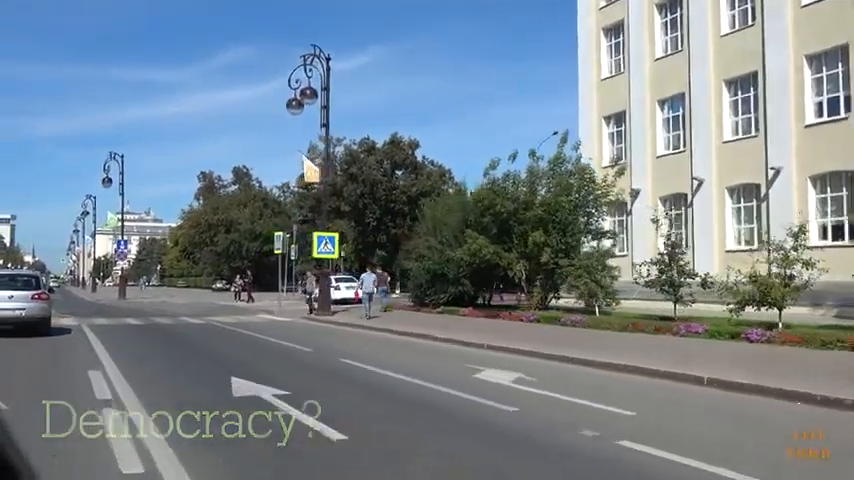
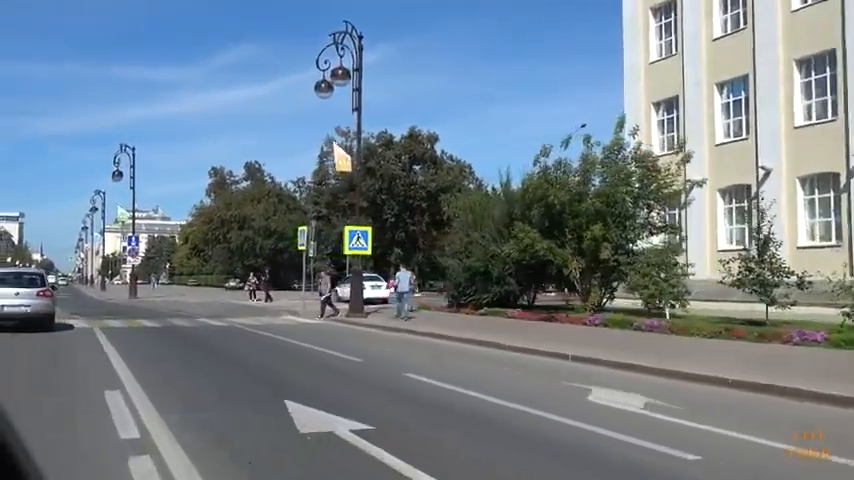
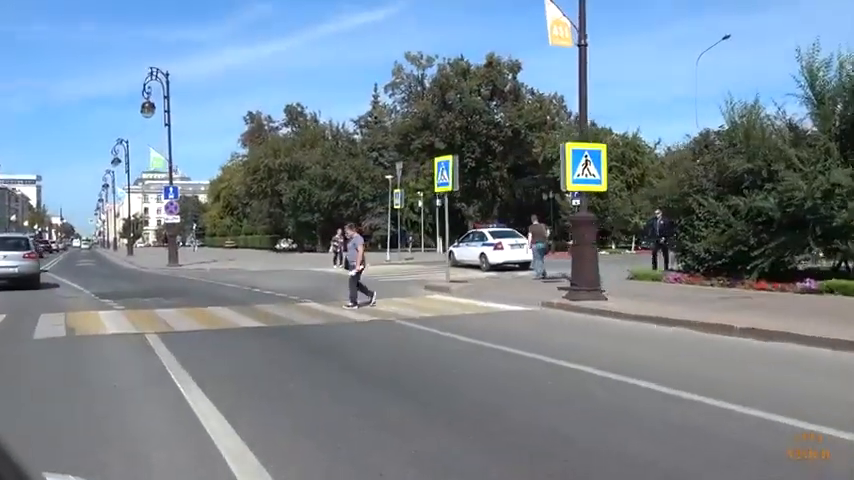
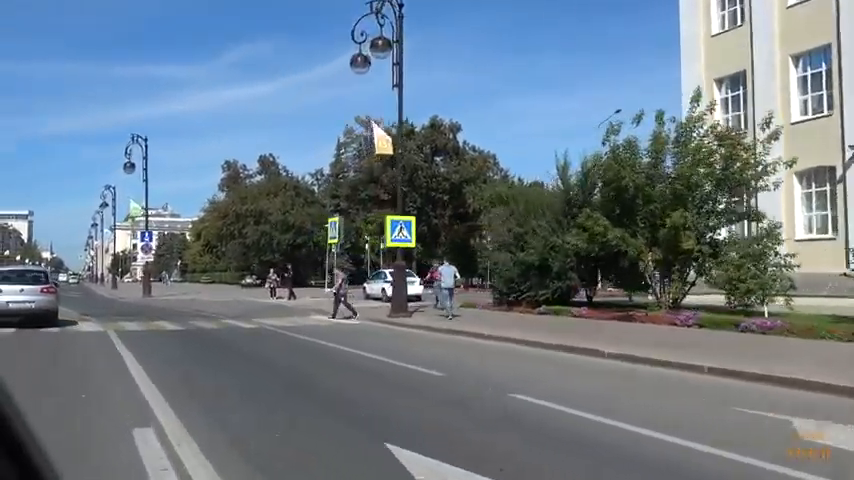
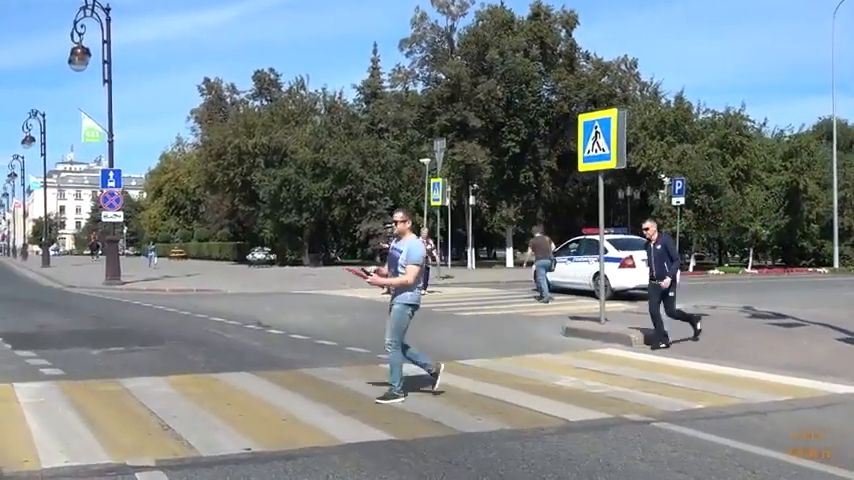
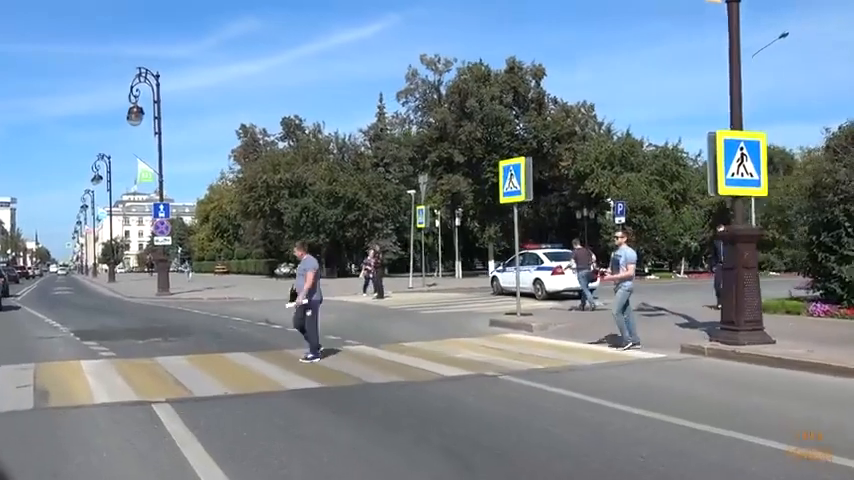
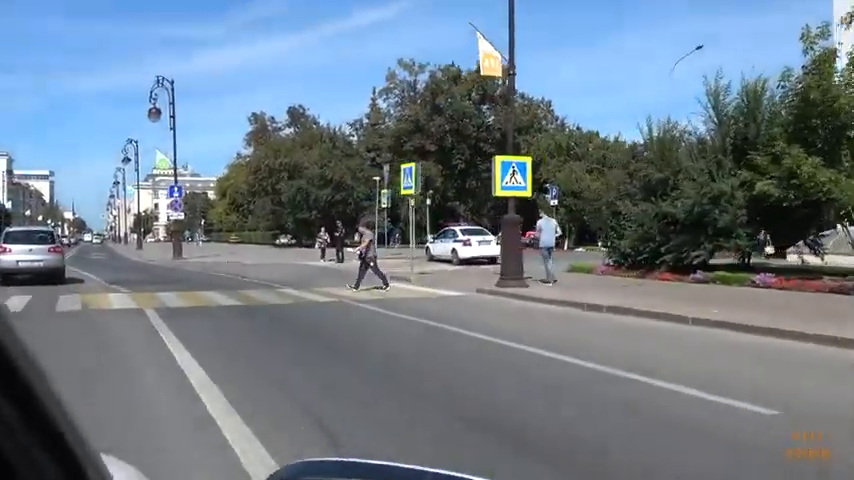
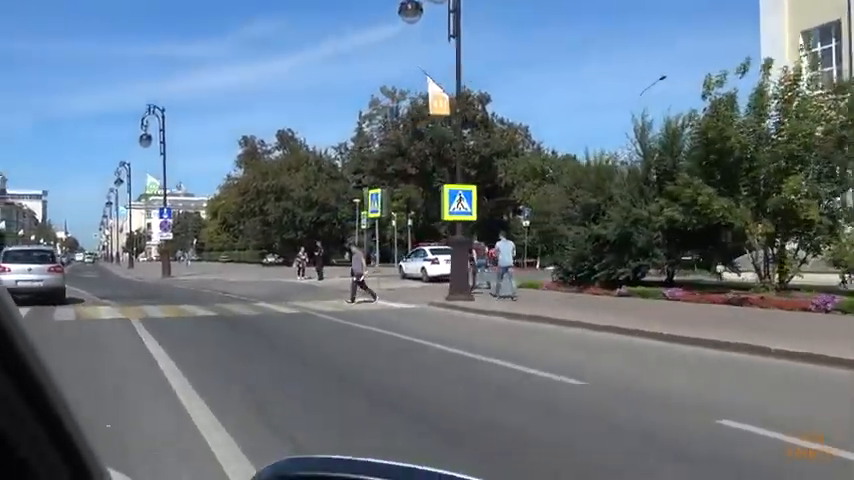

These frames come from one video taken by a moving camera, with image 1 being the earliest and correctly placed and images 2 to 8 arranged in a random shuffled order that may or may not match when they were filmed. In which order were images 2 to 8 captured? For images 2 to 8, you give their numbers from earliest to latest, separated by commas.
2, 4, 8, 7, 3, 6, 5
